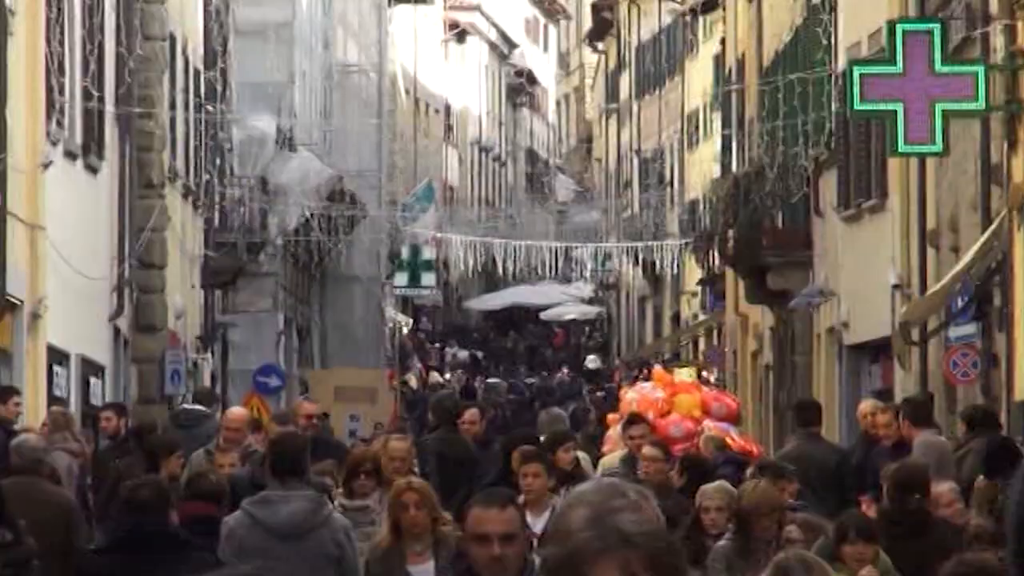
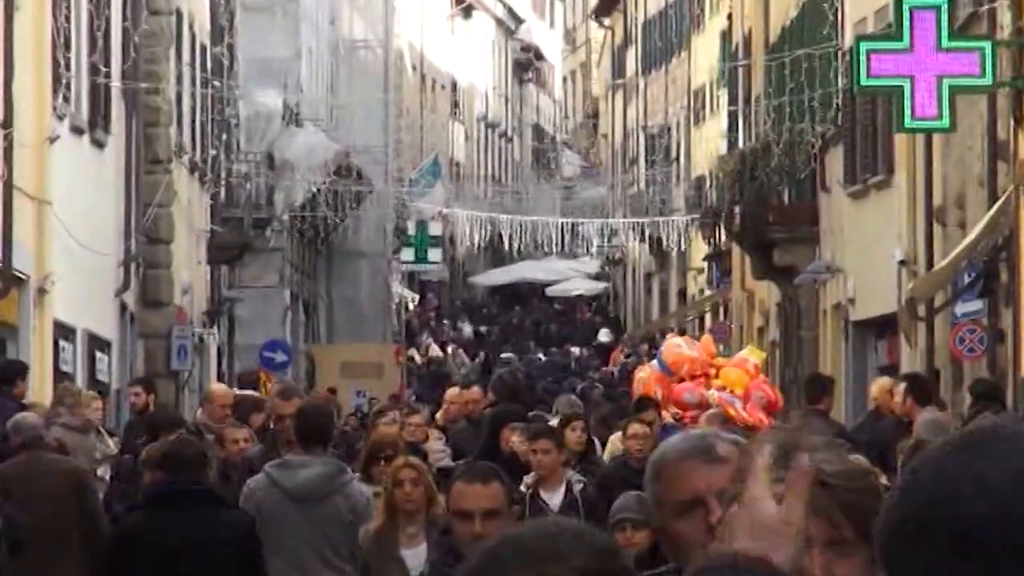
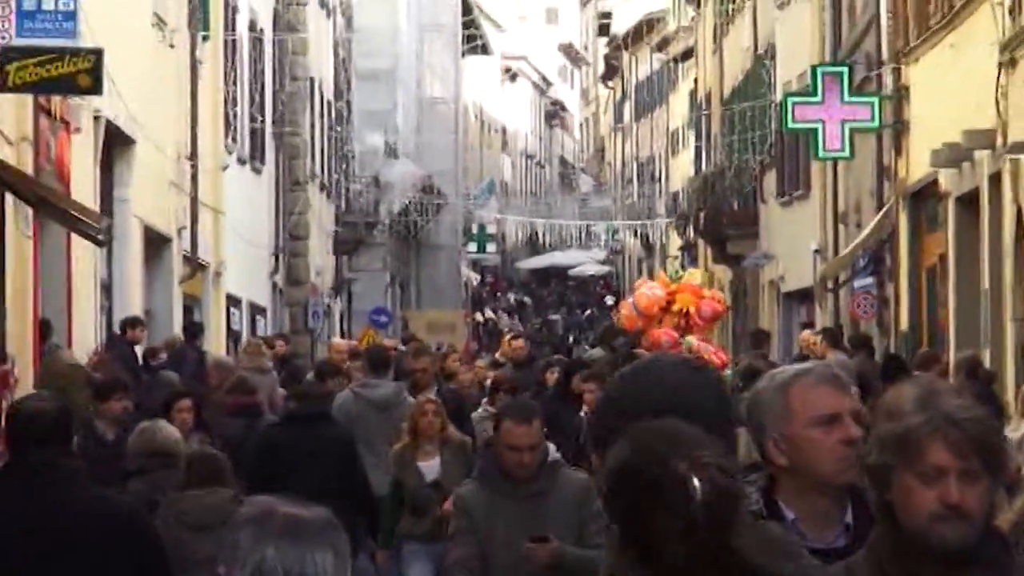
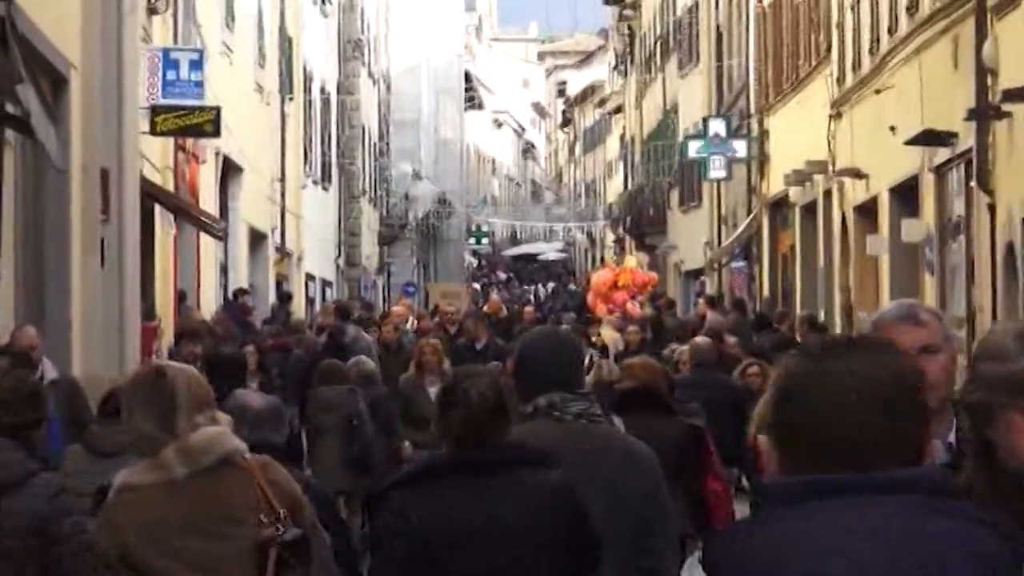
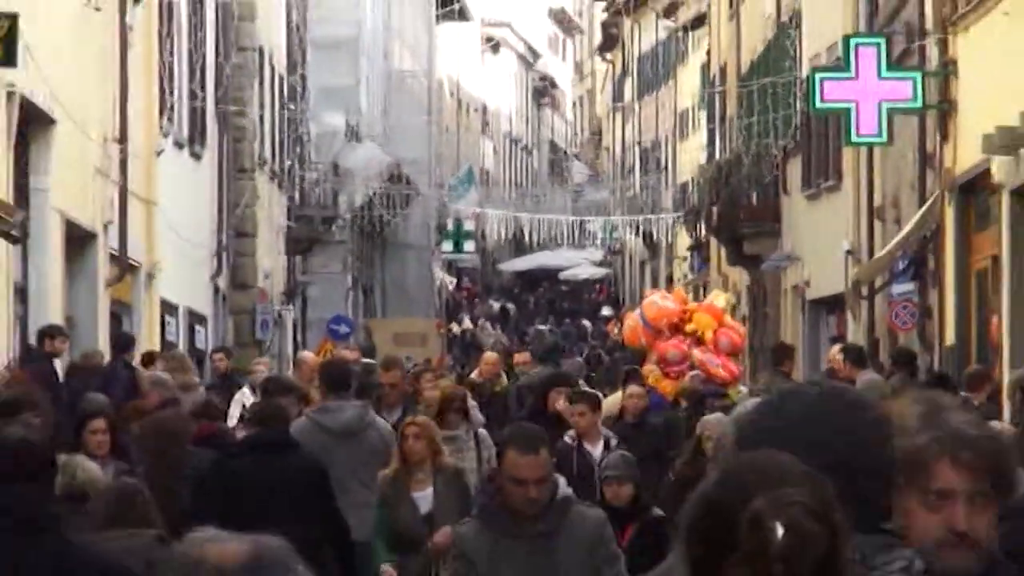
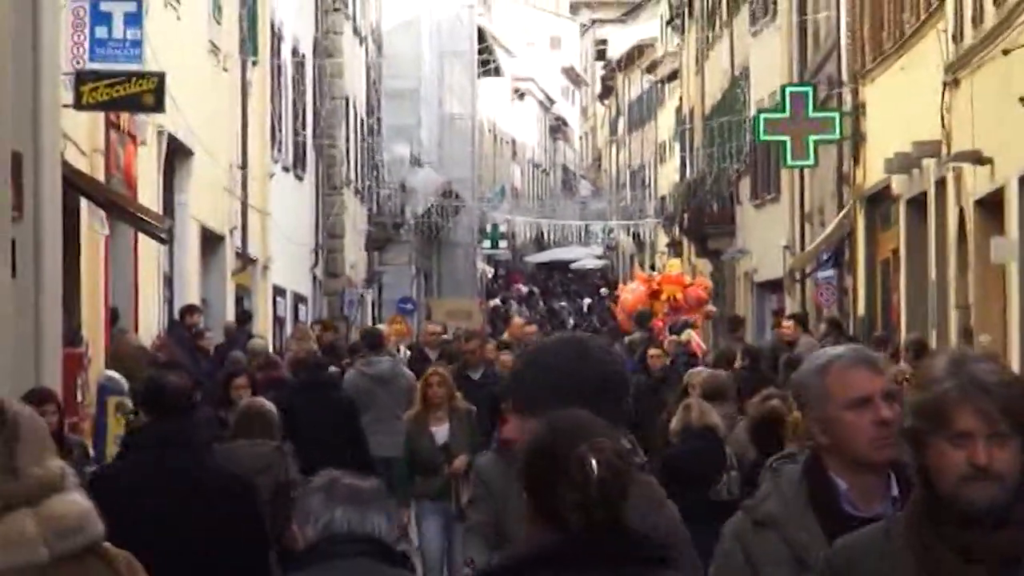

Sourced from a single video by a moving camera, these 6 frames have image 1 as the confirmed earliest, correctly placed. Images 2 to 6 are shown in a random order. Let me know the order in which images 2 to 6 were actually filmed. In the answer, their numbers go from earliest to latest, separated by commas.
2, 5, 3, 6, 4
